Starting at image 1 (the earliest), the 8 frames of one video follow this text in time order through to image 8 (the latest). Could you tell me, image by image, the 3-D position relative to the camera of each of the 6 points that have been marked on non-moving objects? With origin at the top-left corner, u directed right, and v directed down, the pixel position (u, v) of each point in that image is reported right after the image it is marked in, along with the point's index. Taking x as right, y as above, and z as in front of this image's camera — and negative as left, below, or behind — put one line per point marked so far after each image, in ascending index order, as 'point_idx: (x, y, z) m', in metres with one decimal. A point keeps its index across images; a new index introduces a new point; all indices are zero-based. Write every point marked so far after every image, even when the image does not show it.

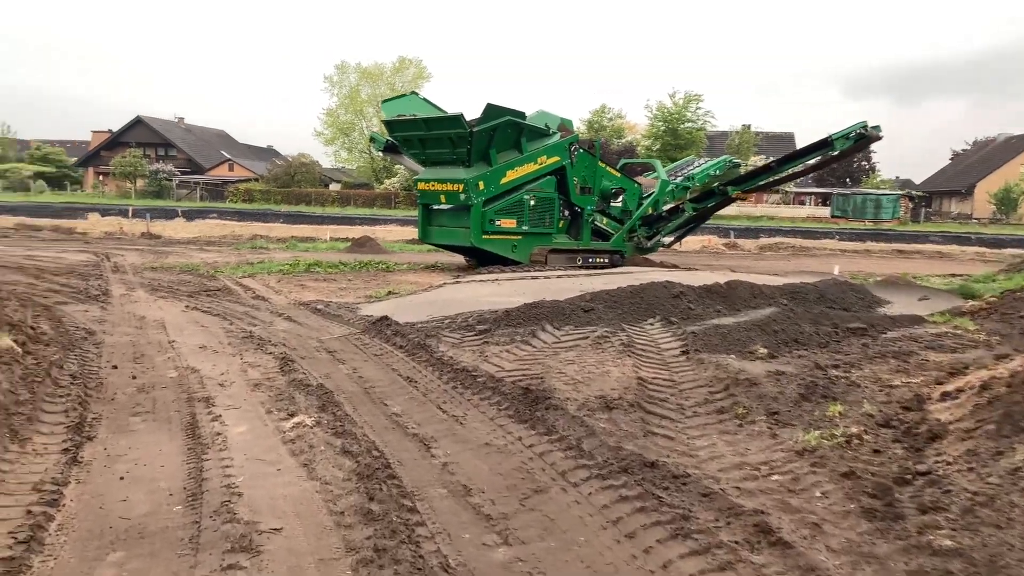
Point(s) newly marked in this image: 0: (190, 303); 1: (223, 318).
0: (-4.6, -0.2, +11.4) m
1: (-3.7, -0.4, +10.1) m
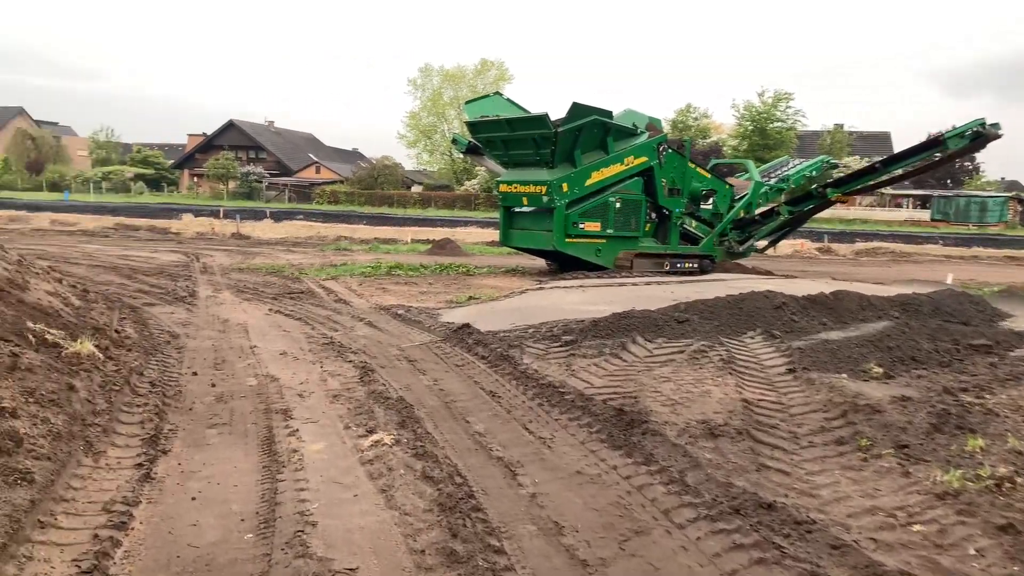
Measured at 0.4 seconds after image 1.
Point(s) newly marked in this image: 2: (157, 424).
0: (-3.4, -0.3, +11.4) m
1: (-2.6, -0.4, +9.9) m
2: (-2.5, -0.9, +5.5) m
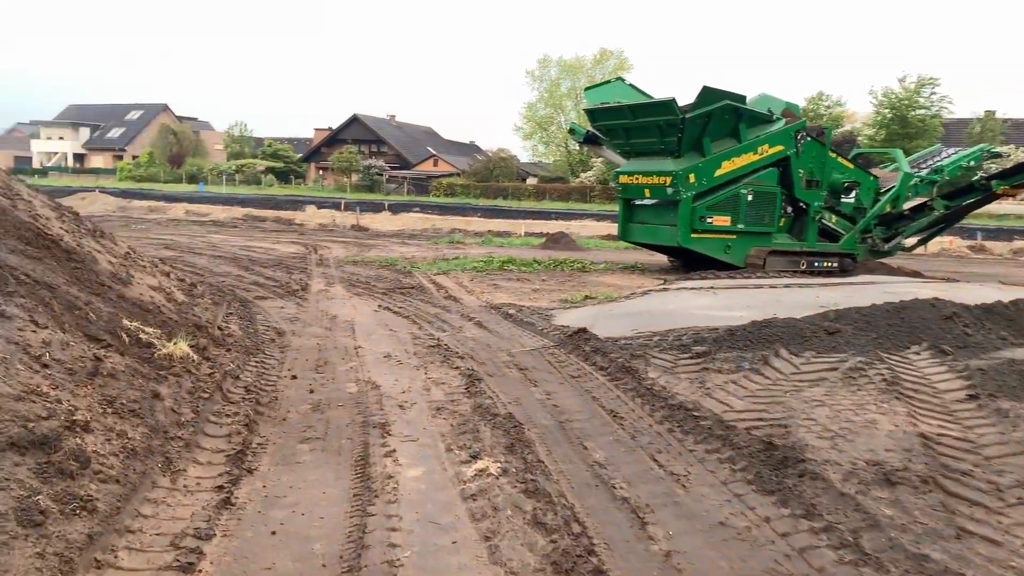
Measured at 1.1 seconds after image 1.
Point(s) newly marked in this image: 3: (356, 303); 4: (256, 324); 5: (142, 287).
0: (-1.8, -0.2, +10.9) m
1: (-1.2, -0.4, +9.4) m
2: (-1.7, -0.9, +5.0) m
3: (-2.1, -0.2, +10.7) m
4: (-2.8, -0.4, +8.5) m
5: (-3.2, 0.0, +6.9) m
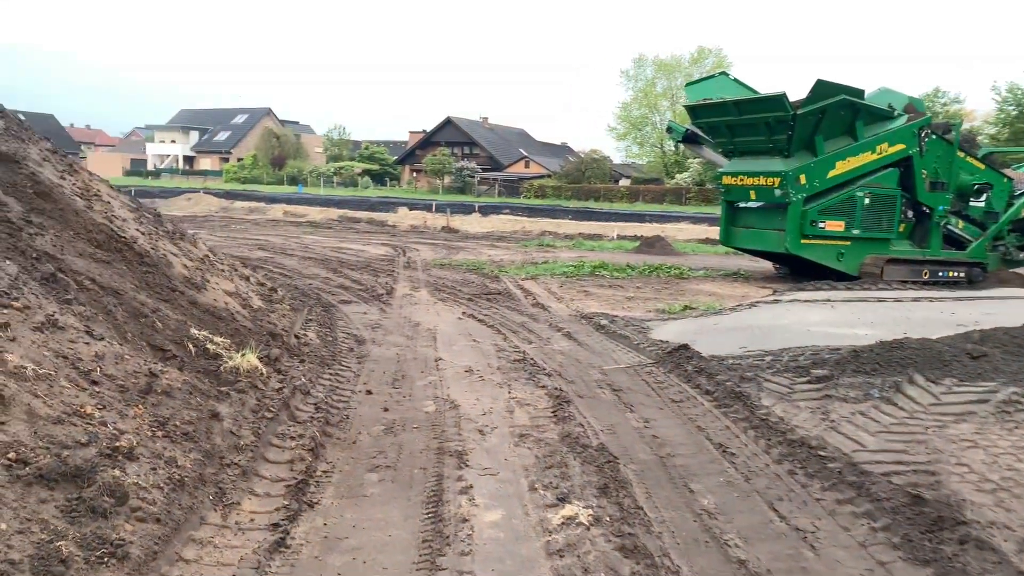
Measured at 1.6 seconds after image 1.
0: (-0.6, -0.3, +10.4) m
1: (-0.2, -0.5, +8.9) m
2: (-1.2, -1.0, +4.5) m
3: (-0.9, -0.3, +10.2) m
4: (-1.8, -0.4, +8.1) m
5: (-2.5, 0.0, +6.6) m
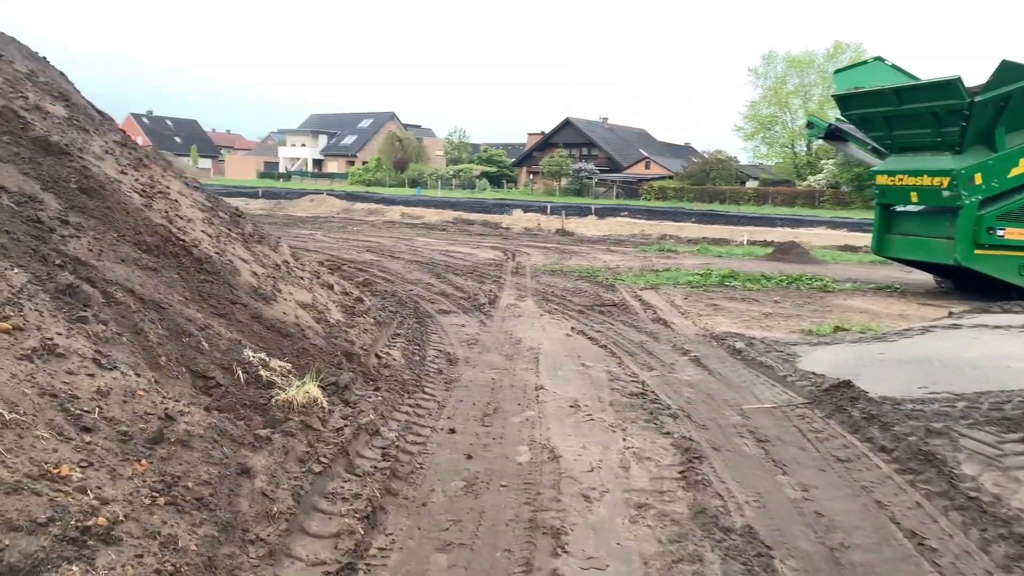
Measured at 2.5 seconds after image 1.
0: (+0.8, -0.4, +9.3) m
1: (+1.0, -0.6, +7.7) m
2: (-0.7, -1.1, +3.5) m
3: (+0.4, -0.4, +9.1) m
4: (-0.8, -0.5, +7.1) m
5: (-1.6, -0.1, +5.7) m
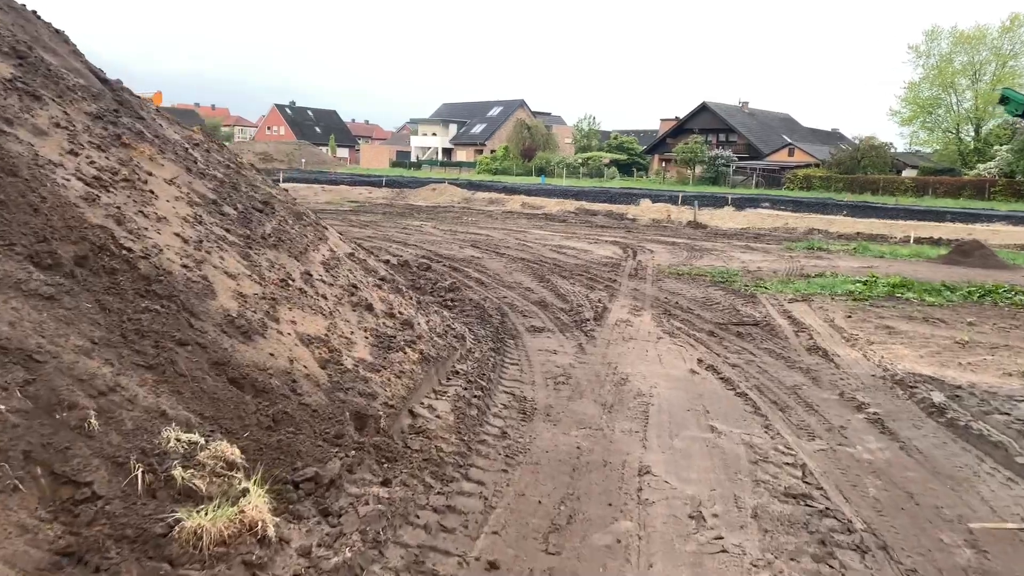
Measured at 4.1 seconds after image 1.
0: (+1.8, -0.6, +7.1) m
1: (+1.7, -0.8, +5.5) m
2: (-0.6, -1.3, +1.7) m
3: (+1.4, -0.6, +7.1) m
4: (-0.1, -0.7, +5.3) m
5: (-1.2, -0.3, +4.0) m
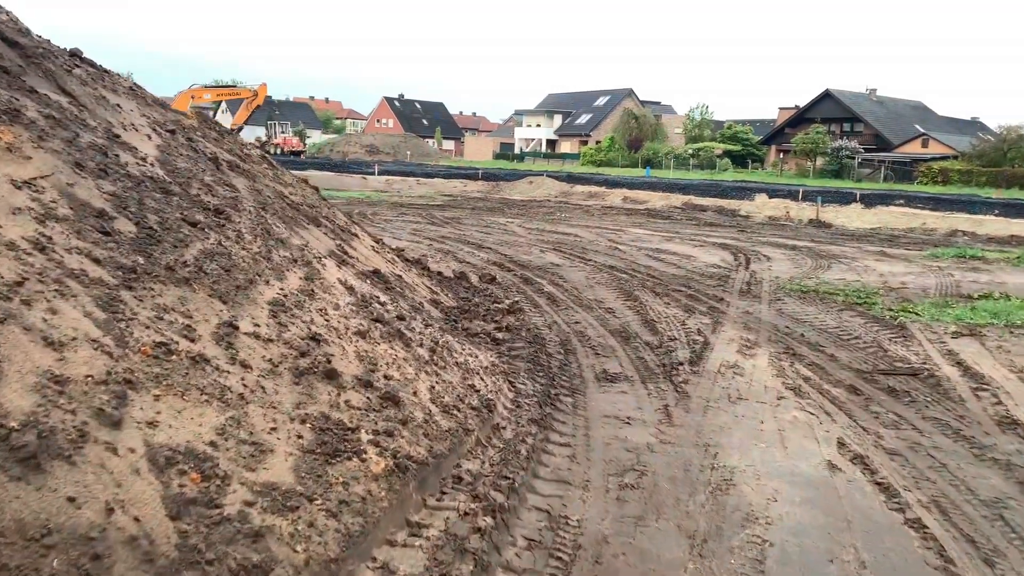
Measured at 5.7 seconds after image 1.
0: (+2.1, -0.9, +5.0) m
1: (+1.8, -1.1, +3.4) m
2: (-1.0, -1.6, -0.1) m
3: (+1.7, -0.8, +5.0) m
4: (0.0, -1.0, +3.4) m
5: (-1.2, -0.5, +2.3) m
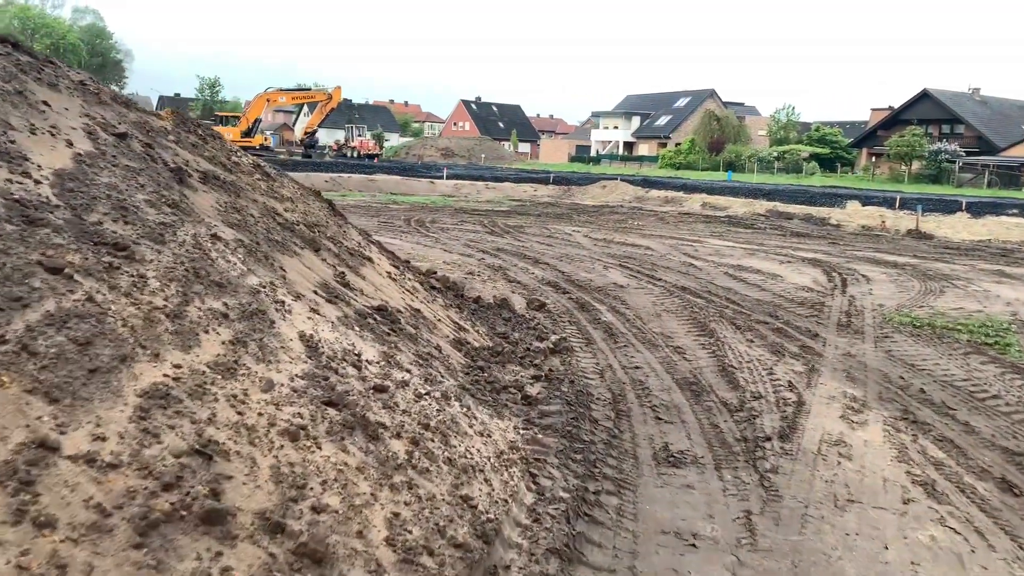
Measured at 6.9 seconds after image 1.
0: (+2.2, -1.2, +3.5) m
1: (+1.8, -1.4, +1.9) m
2: (-1.4, -1.8, -1.3) m
3: (+1.8, -1.2, +3.5) m
4: (0.0, -1.2, +2.1) m
5: (-1.3, -0.8, +1.1) m
